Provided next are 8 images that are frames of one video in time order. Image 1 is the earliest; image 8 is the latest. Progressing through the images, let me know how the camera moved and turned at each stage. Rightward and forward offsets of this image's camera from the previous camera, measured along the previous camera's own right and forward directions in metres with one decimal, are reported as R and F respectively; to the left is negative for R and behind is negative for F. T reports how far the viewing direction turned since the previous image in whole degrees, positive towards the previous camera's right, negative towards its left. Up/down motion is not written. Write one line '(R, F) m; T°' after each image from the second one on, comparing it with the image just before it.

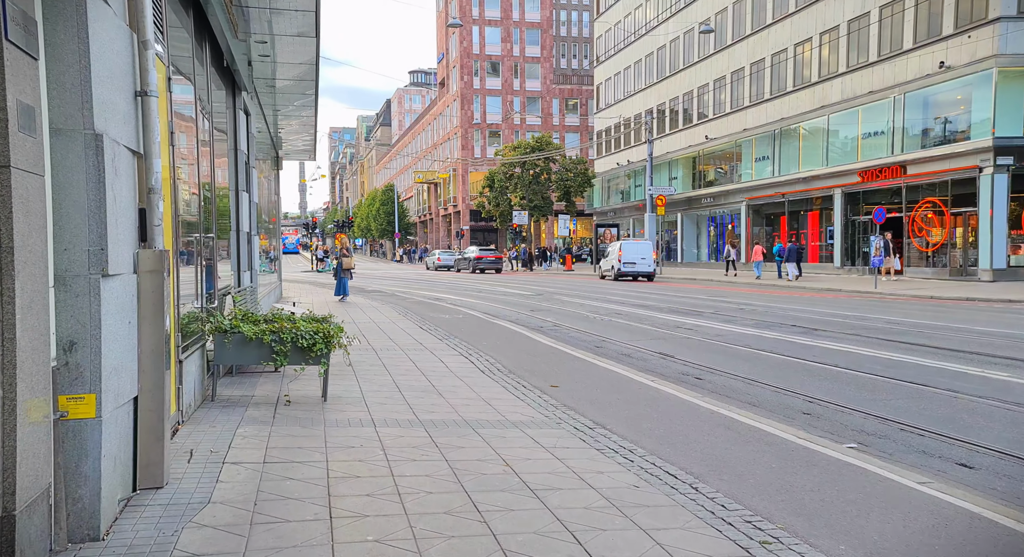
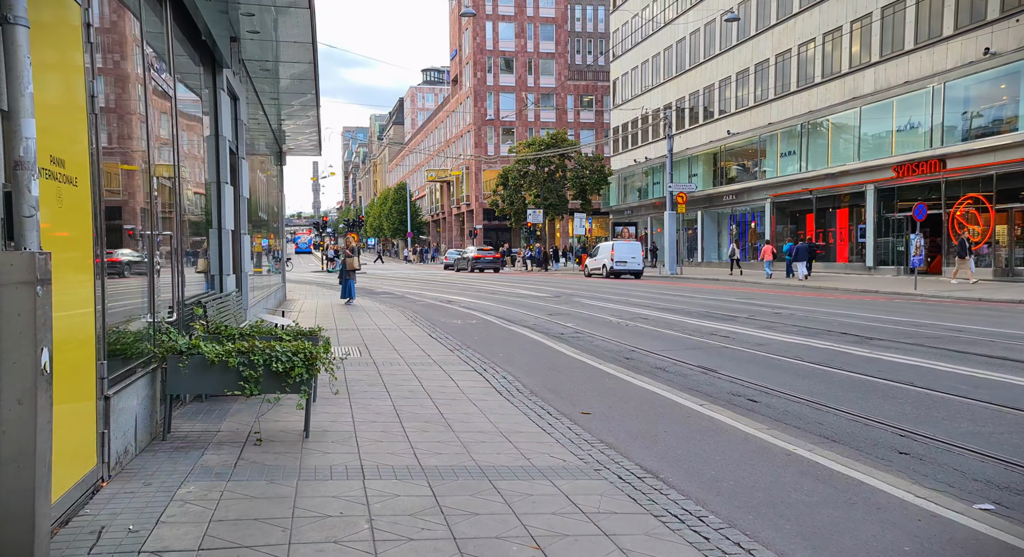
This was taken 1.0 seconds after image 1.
(-0.1, +1.3) m; -1°
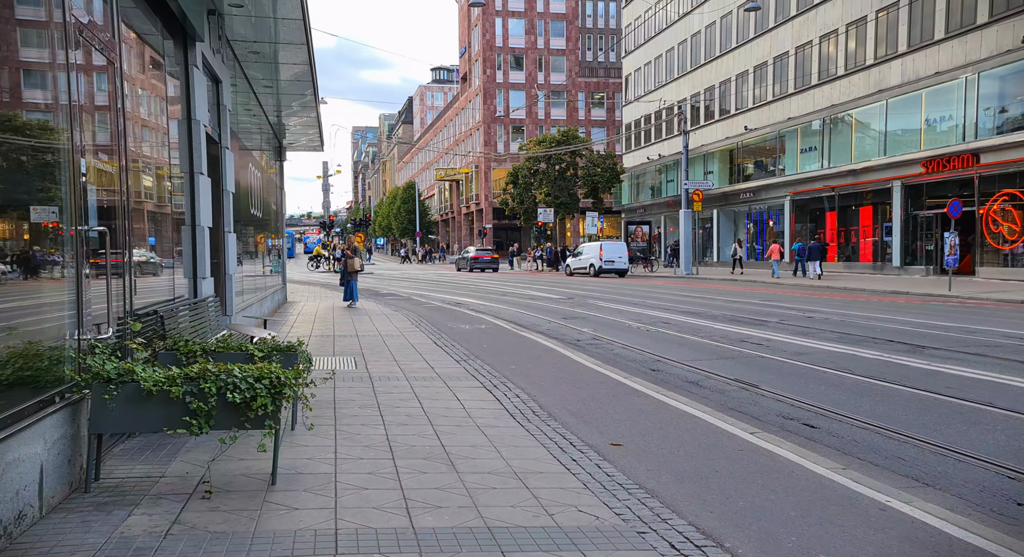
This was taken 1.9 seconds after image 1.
(0.0, +1.1) m; -1°
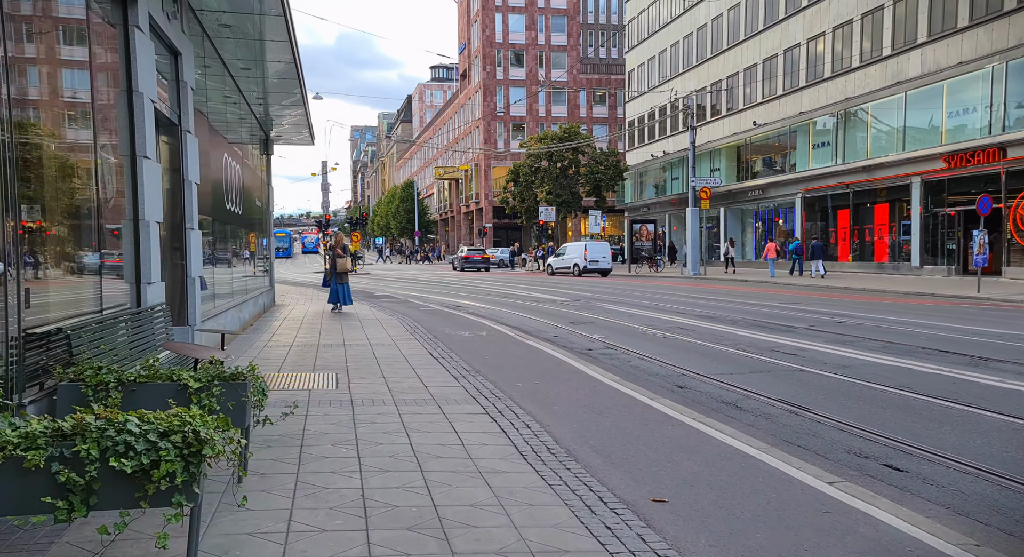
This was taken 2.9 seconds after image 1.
(-0.1, +1.3) m; 0°
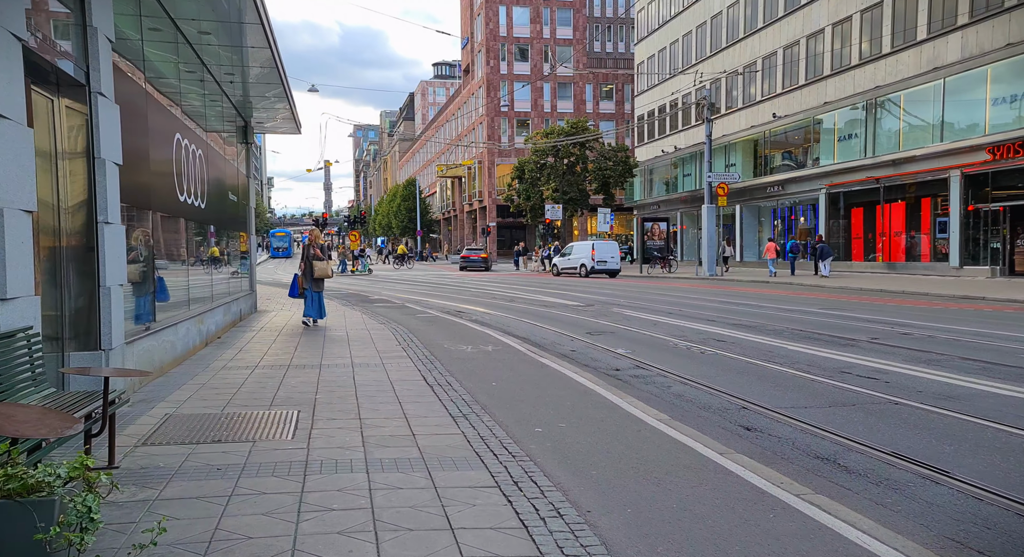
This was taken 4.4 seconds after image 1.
(-0.1, +2.1) m; 0°
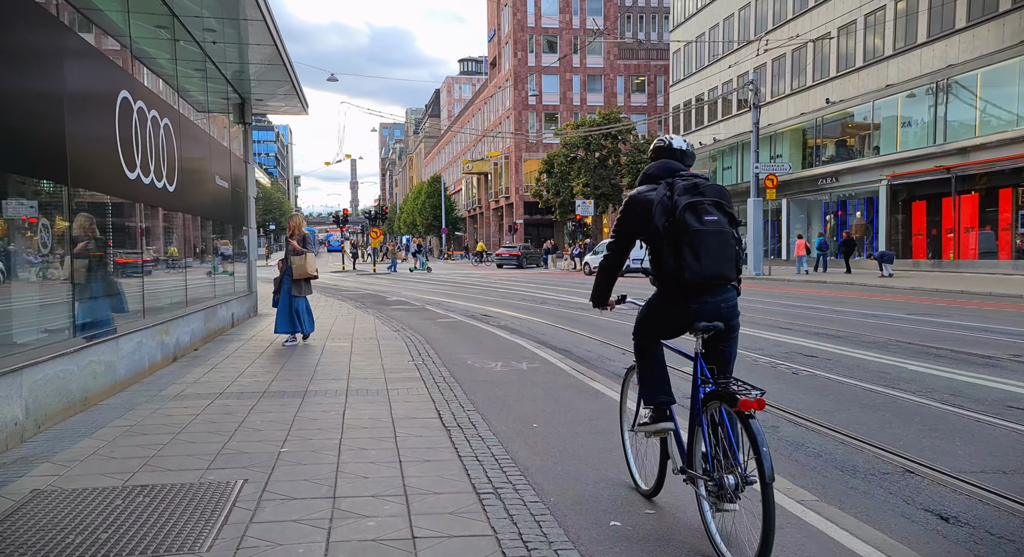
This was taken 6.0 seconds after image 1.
(-0.2, +2.4) m; -2°
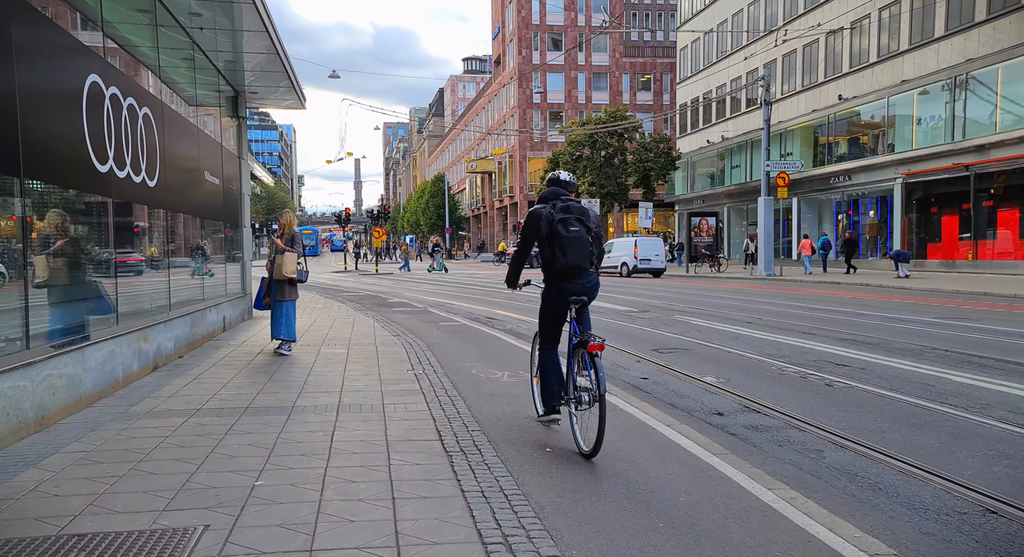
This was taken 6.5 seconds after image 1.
(0.0, +0.8) m; 0°
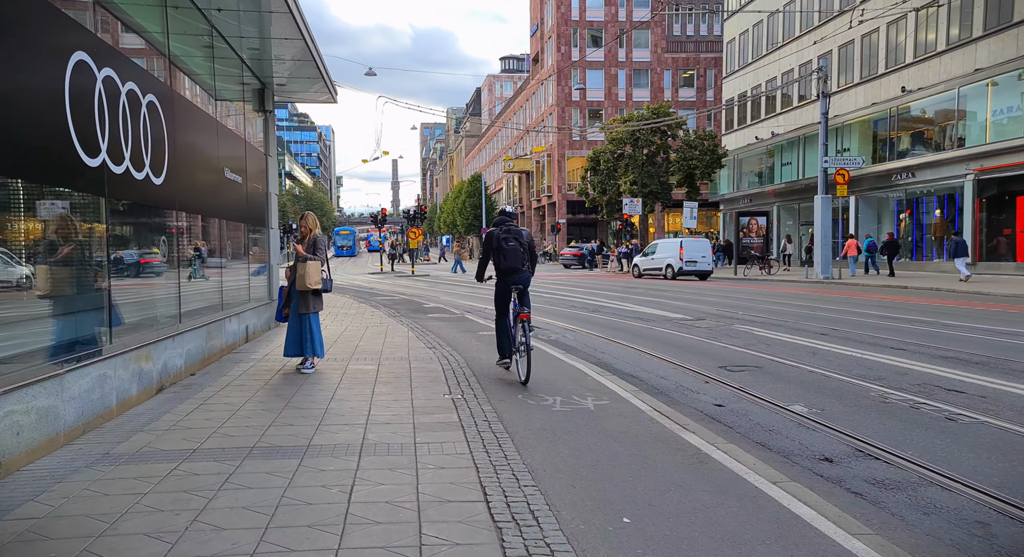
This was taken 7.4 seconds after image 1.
(-0.2, +1.3) m; -3°
